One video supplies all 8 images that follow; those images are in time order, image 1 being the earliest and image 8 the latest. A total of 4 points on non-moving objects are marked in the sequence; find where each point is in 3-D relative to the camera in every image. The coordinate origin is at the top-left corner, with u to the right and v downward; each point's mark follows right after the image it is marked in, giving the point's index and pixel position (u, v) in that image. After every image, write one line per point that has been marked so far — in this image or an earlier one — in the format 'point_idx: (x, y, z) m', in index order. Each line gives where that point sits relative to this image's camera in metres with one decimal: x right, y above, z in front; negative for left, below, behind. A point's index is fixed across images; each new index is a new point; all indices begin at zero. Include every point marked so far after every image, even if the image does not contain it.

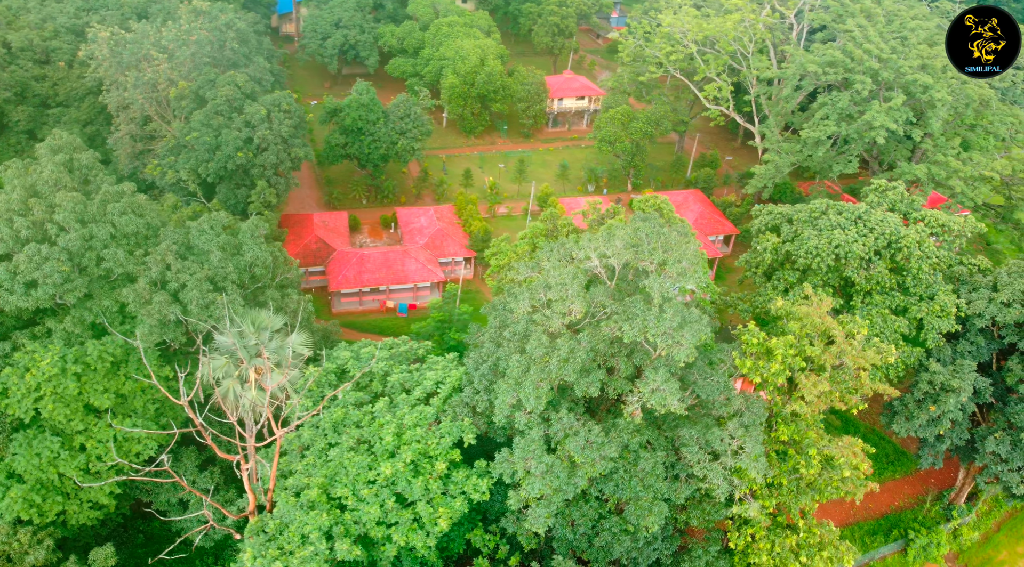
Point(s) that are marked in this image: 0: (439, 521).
0: (-1.8, -5.9, +19.0) m
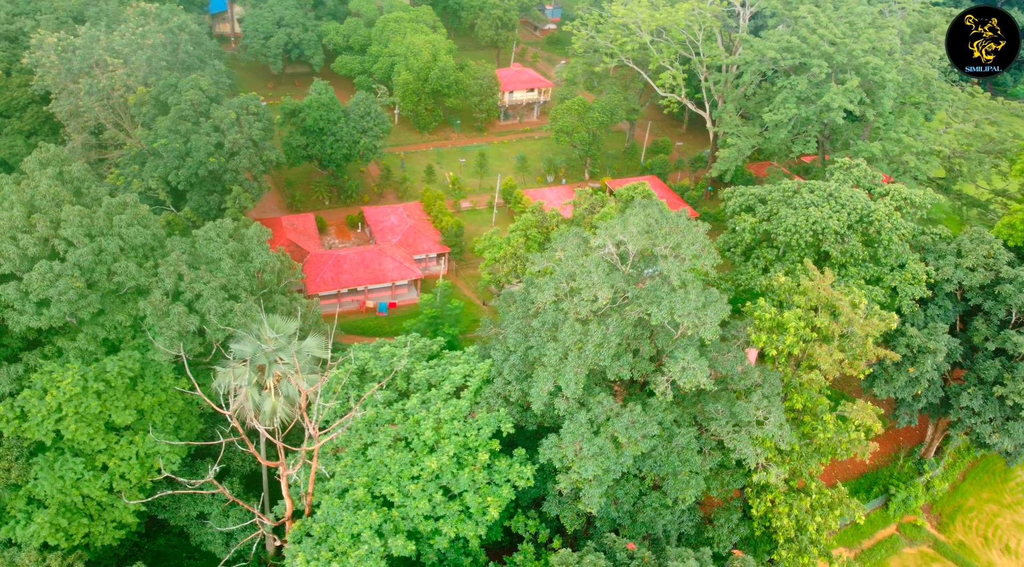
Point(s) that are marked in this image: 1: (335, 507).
0: (-0.6, -5.7, +19.4) m
1: (-4.4, -5.6, +19.2) m
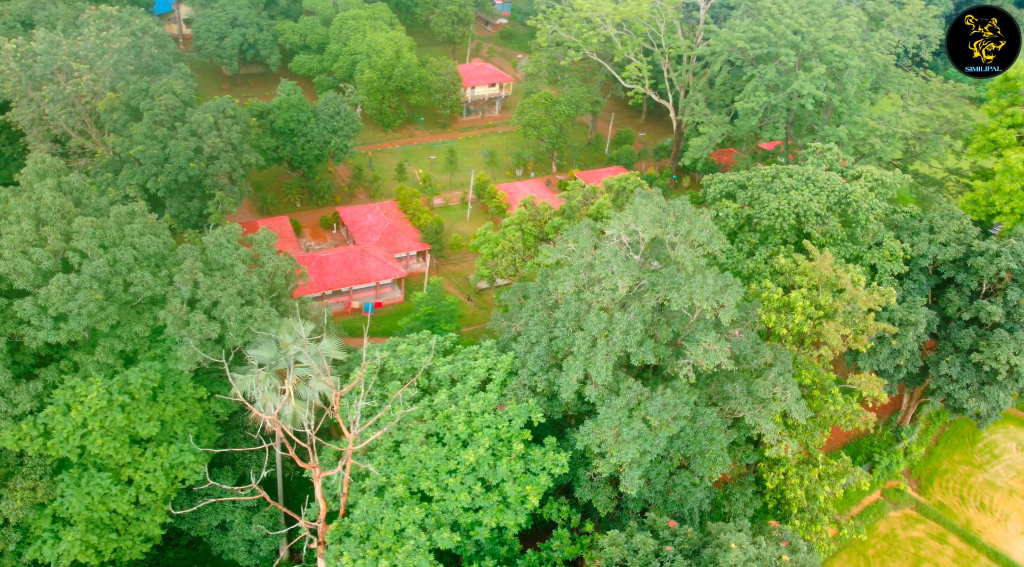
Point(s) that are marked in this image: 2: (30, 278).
0: (+0.3, -5.6, +19.8) m
1: (-3.5, -5.6, +19.4) m
2: (-12.2, +0.1, +19.5) m
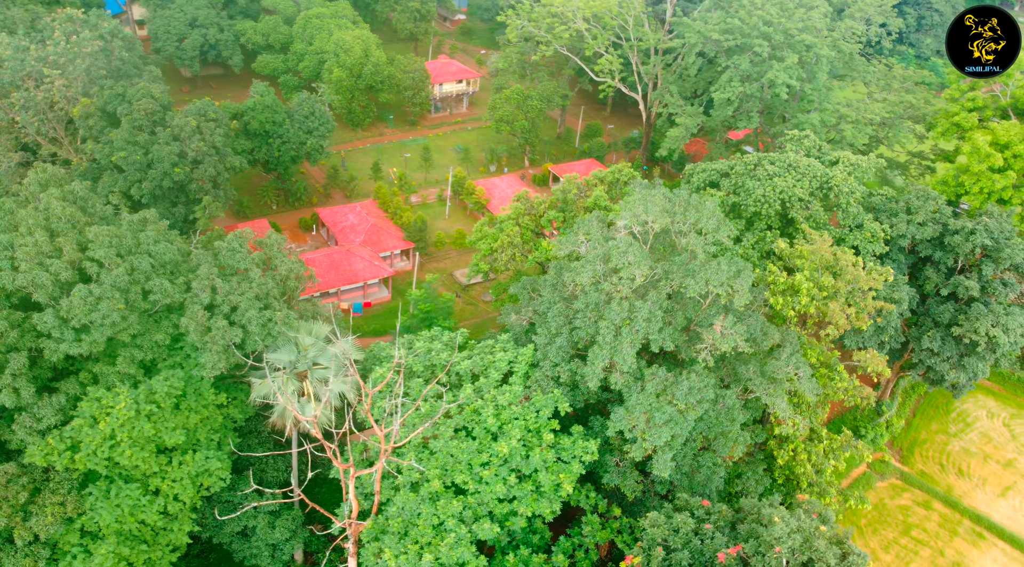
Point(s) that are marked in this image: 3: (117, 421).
0: (+1.2, -5.4, +20.3) m
1: (-2.6, -5.5, +19.6) m
2: (-11.5, -0.2, +19.1) m
3: (-9.9, -3.4, +19.2) m
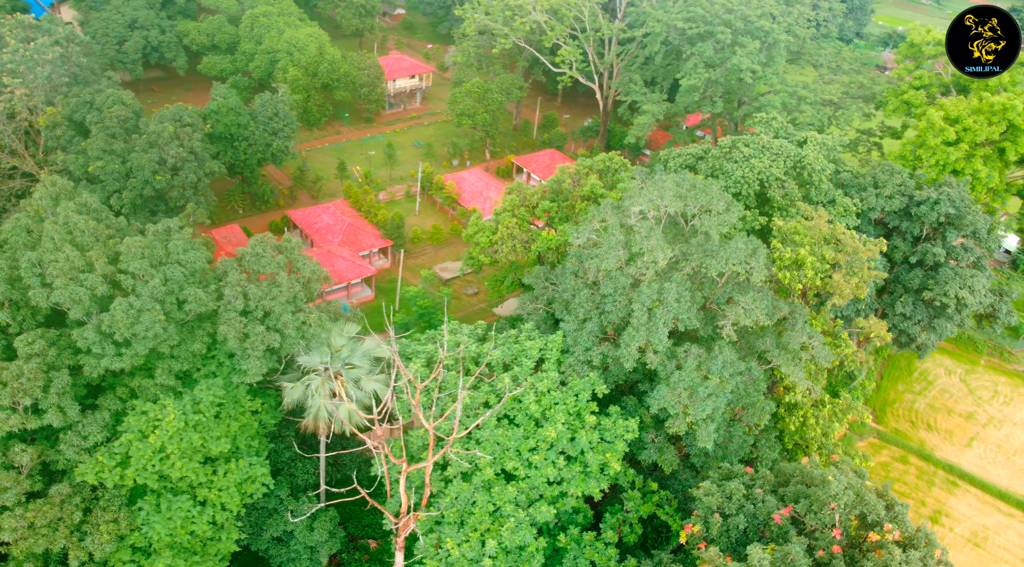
0: (+2.5, -5.0, +21.0) m
1: (-1.2, -5.4, +20.0) m
2: (-10.3, -0.5, +18.7) m
3: (-8.5, -3.7, +18.9) m
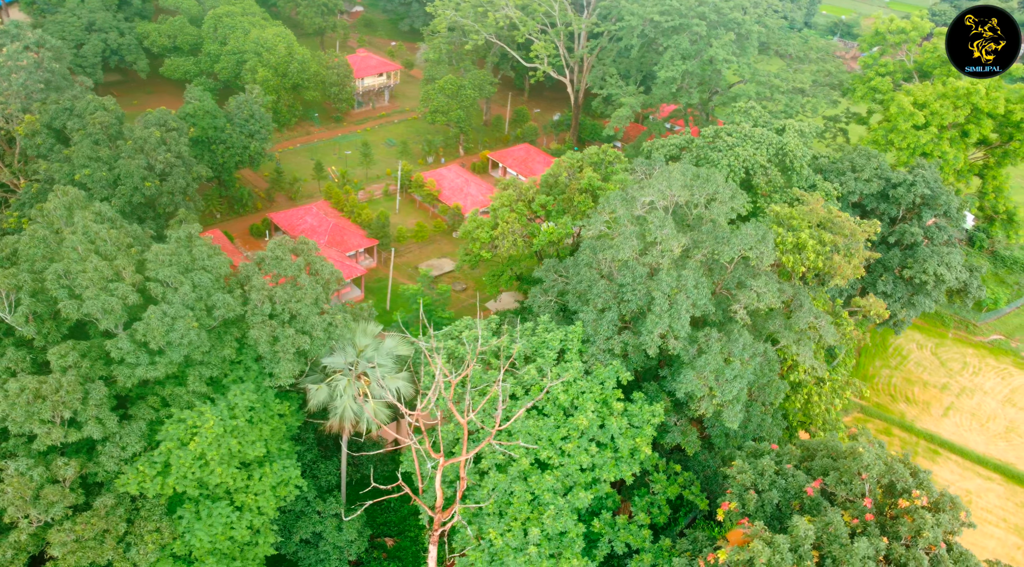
0: (+3.4, -4.7, +21.6) m
1: (-0.2, -5.2, +20.4) m
2: (-9.5, -0.8, +18.5) m
3: (-7.5, -3.8, +18.8) m
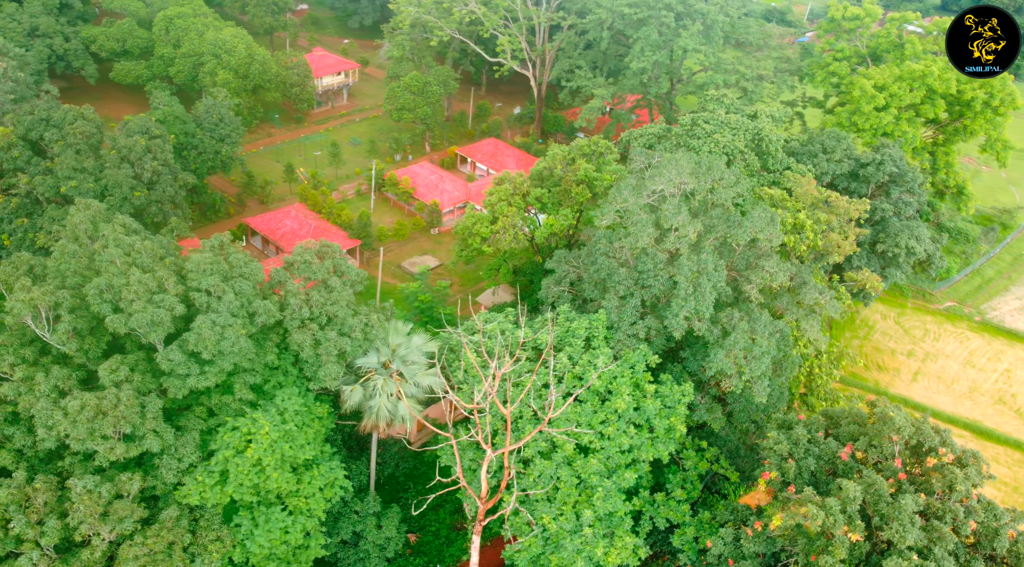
0: (+4.5, -4.3, +22.5) m
1: (+1.1, -5.0, +21.0) m
2: (-8.2, -1.0, +18.3) m
3: (-6.2, -4.0, +18.8) m
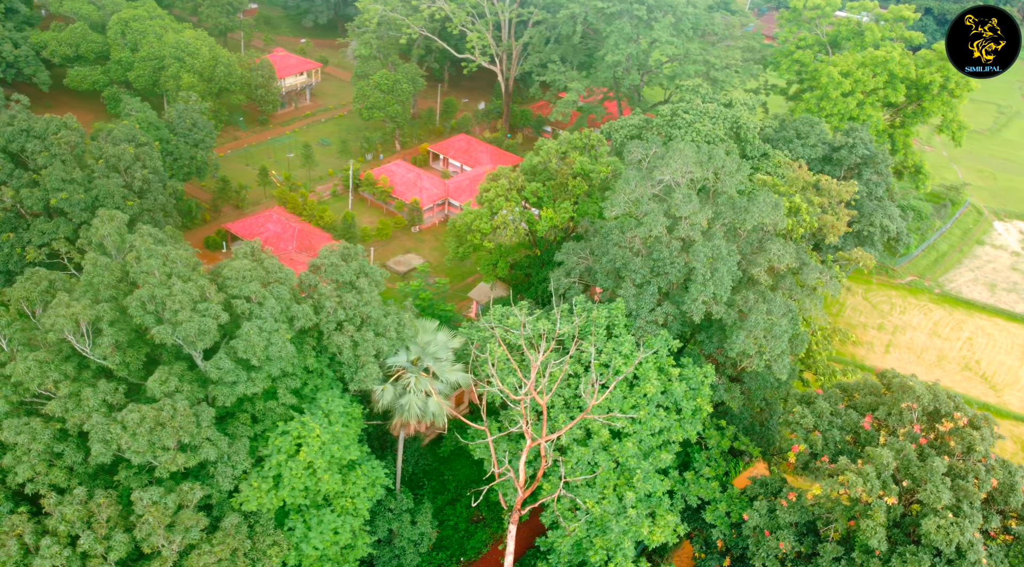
0: (+5.5, -3.9, +23.4) m
1: (+2.2, -4.8, +21.7) m
2: (-7.1, -1.2, +18.2) m
3: (-4.9, -4.1, +19.0) m
